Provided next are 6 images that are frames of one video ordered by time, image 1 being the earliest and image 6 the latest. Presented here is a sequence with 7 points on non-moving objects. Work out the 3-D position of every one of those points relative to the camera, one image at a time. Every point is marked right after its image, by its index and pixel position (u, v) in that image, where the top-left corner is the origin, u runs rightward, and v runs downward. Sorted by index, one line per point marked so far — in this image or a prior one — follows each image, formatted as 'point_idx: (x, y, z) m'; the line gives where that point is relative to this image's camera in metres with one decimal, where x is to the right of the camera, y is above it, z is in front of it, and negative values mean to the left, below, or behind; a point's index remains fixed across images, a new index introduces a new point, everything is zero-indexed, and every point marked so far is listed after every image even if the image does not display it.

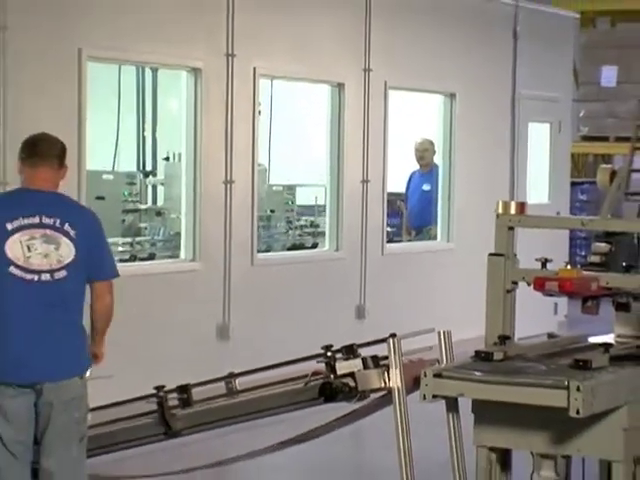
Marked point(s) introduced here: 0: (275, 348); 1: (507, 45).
0: (-0.3, -0.7, +6.3) m
1: (+1.8, +1.8, +8.6) m
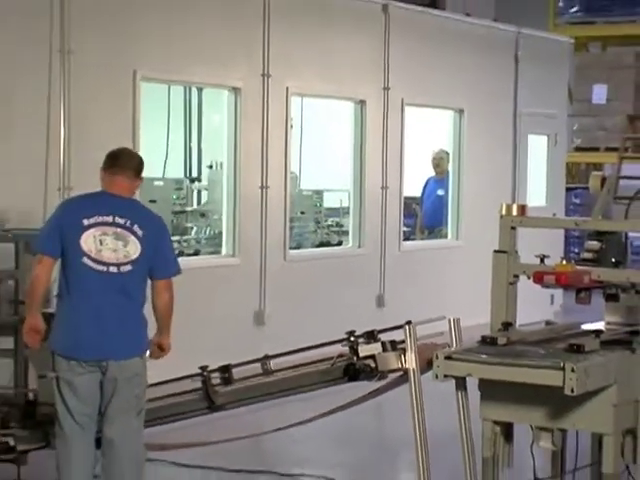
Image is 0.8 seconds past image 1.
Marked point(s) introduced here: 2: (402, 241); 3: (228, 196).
0: (-0.1, -0.7, +7.0) m
1: (+2.0, +1.8, +9.3) m
2: (+0.8, 0.0, +8.0) m
3: (-0.7, +0.3, +6.6) m
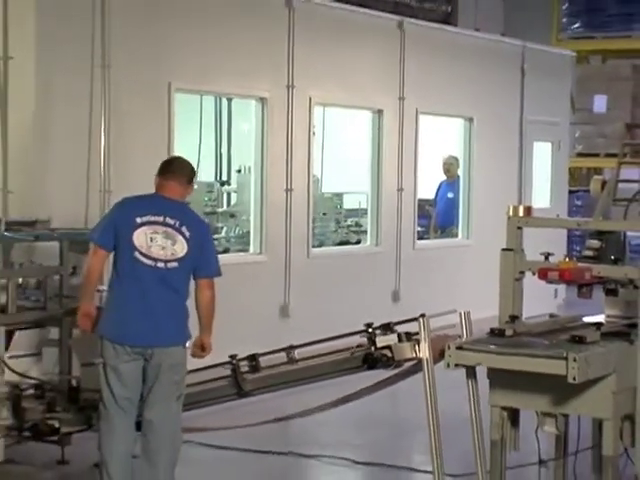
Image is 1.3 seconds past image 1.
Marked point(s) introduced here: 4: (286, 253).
0: (0.0, -0.7, +7.5) m
1: (+2.2, +1.7, +9.8) m
2: (+0.9, 0.0, +8.5) m
3: (-0.5, +0.3, +7.1) m
4: (-0.3, -0.1, +7.2) m
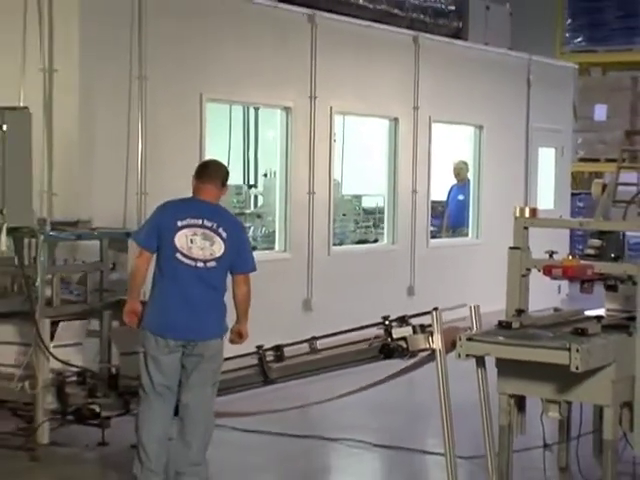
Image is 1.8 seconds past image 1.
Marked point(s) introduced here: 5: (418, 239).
0: (+0.2, -0.7, +8.0) m
1: (+2.3, +1.7, +10.2) m
2: (+1.1, 0.0, +9.0) m
3: (-0.4, +0.3, +7.6) m
4: (-0.1, -0.1, +7.7) m
5: (+1.0, 0.0, +8.8) m
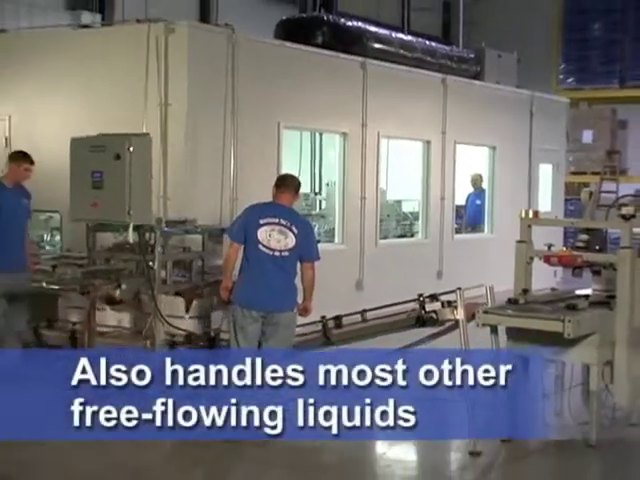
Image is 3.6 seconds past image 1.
0: (+0.7, -0.7, +10.0) m
1: (+2.9, +1.8, +12.2) m
2: (+1.7, 0.0, +11.0) m
3: (+0.2, +0.4, +9.7) m
4: (+0.4, -0.1, +9.8) m
5: (+1.5, 0.0, +10.8) m
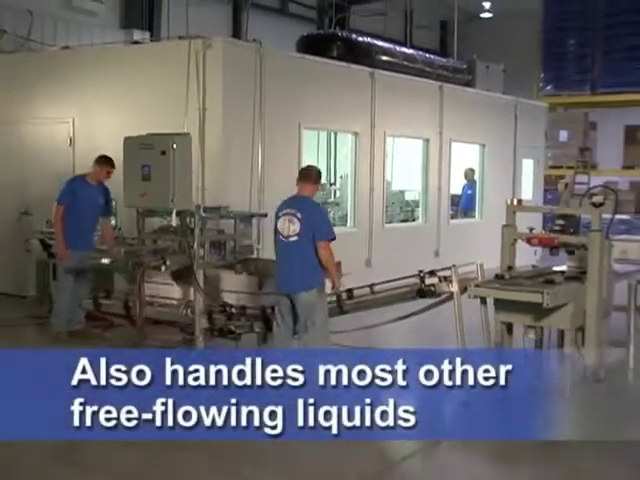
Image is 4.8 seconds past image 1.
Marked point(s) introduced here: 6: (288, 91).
0: (+0.9, -0.5, +11.6) m
1: (+3.1, +2.0, +13.8) m
2: (+1.8, +0.2, +12.5) m
3: (+0.3, +0.6, +11.2) m
4: (+0.6, +0.1, +11.3) m
5: (+1.7, +0.2, +12.4) m
6: (-0.4, +1.8, +10.4) m
